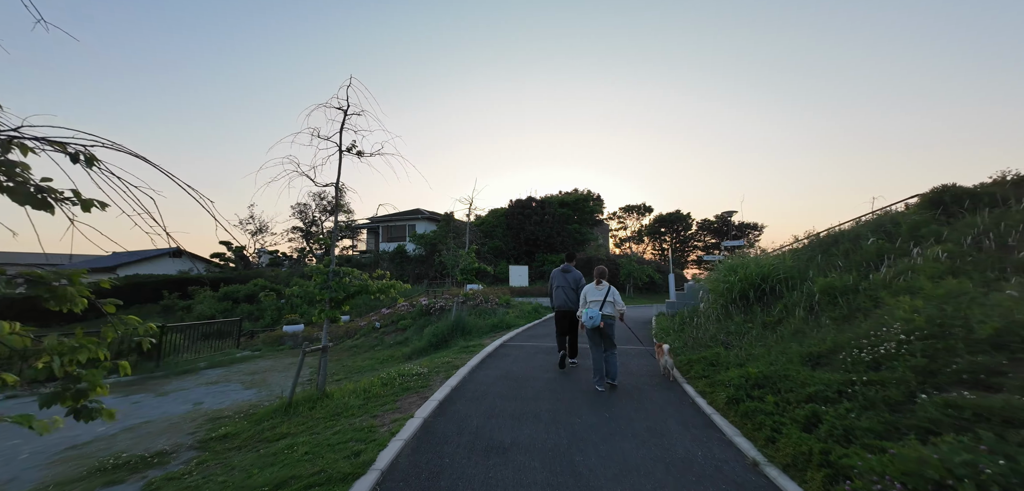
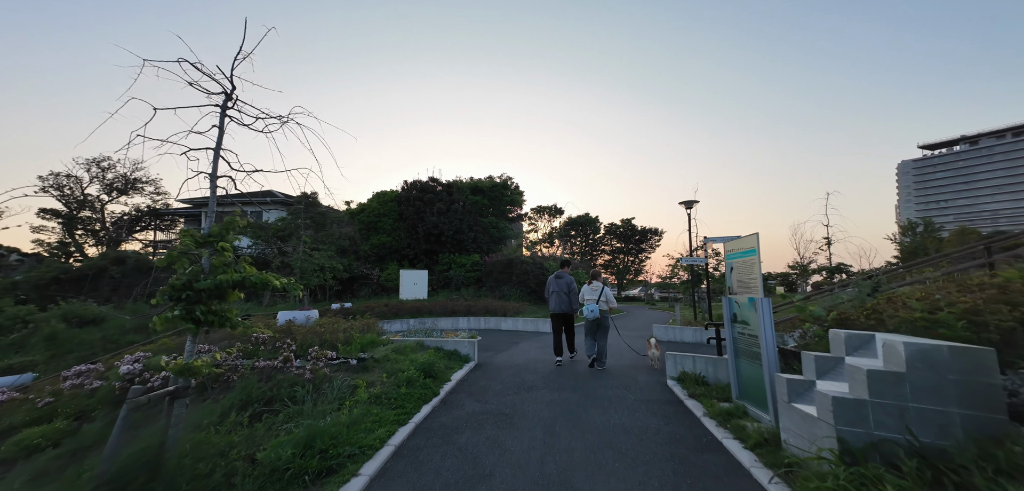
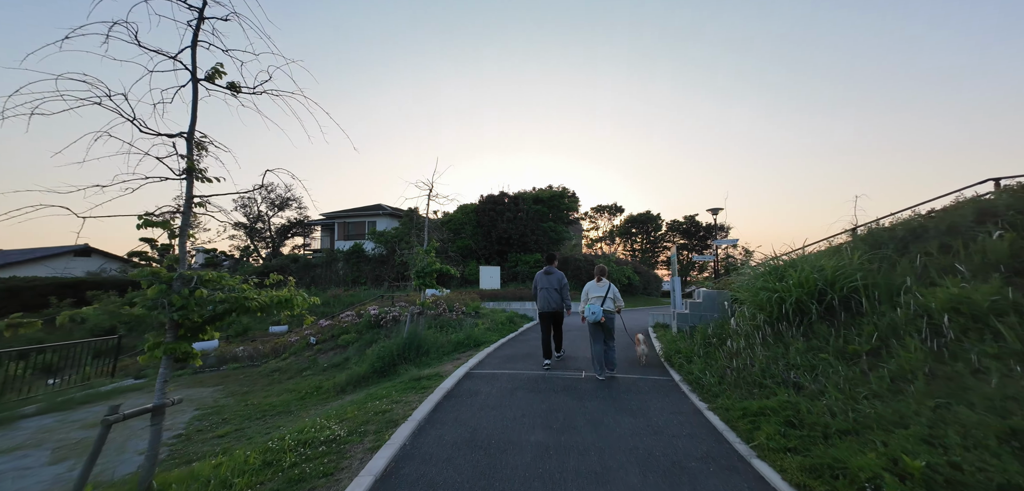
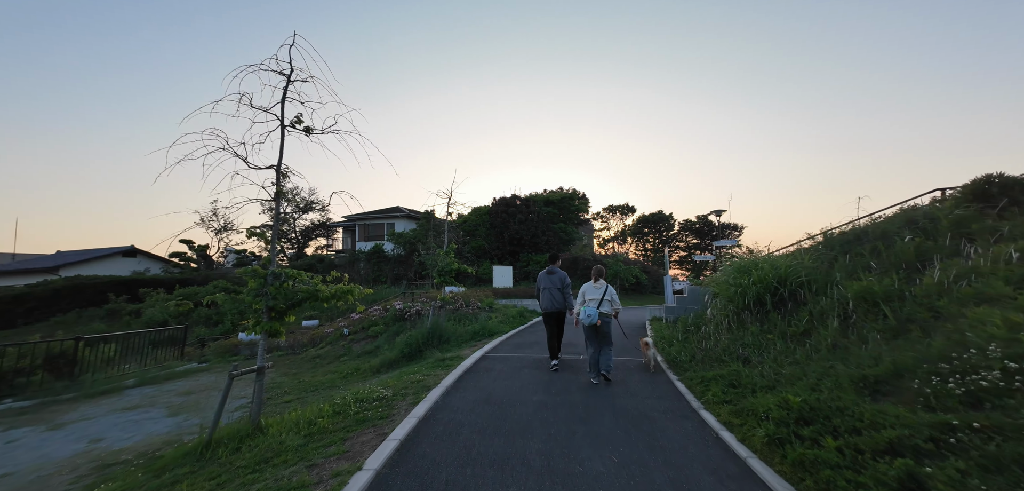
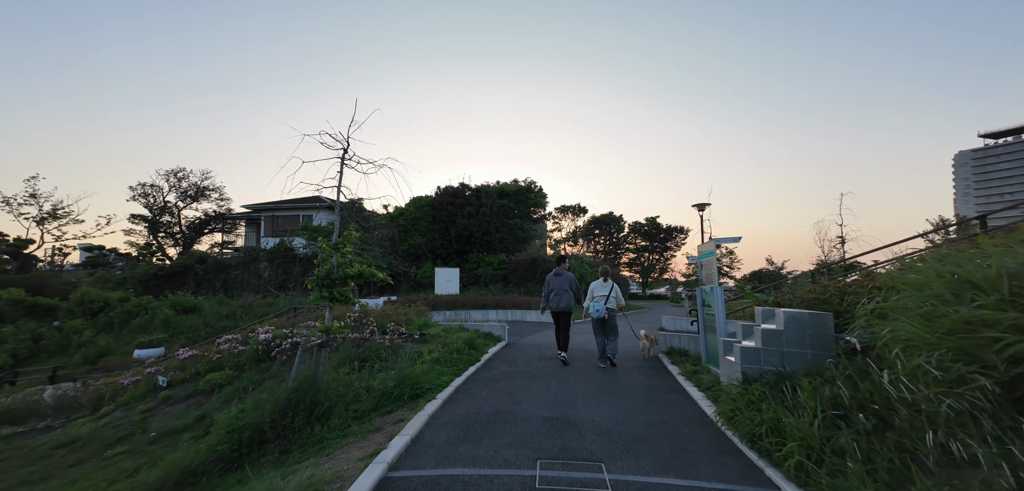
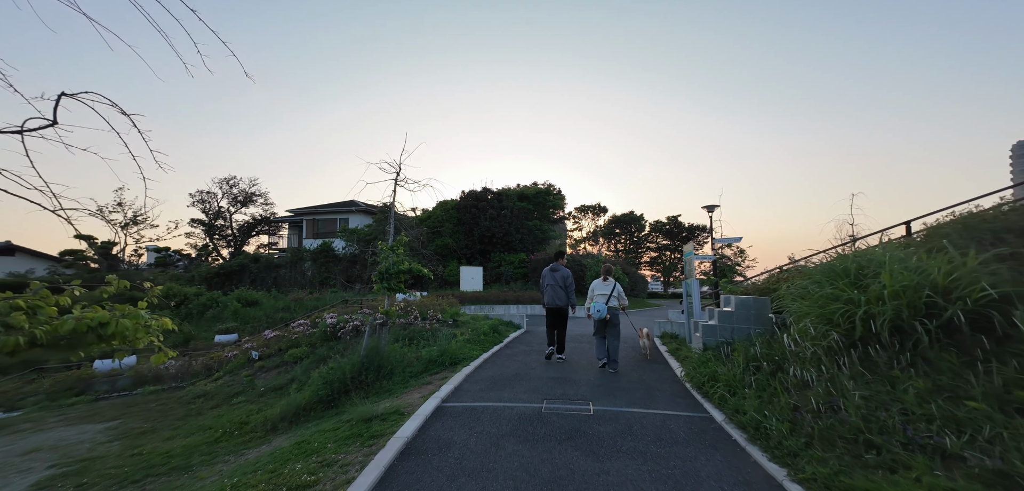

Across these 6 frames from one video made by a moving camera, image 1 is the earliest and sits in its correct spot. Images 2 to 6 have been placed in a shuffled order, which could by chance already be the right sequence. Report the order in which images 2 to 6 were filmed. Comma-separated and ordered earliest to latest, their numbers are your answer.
4, 3, 6, 5, 2
